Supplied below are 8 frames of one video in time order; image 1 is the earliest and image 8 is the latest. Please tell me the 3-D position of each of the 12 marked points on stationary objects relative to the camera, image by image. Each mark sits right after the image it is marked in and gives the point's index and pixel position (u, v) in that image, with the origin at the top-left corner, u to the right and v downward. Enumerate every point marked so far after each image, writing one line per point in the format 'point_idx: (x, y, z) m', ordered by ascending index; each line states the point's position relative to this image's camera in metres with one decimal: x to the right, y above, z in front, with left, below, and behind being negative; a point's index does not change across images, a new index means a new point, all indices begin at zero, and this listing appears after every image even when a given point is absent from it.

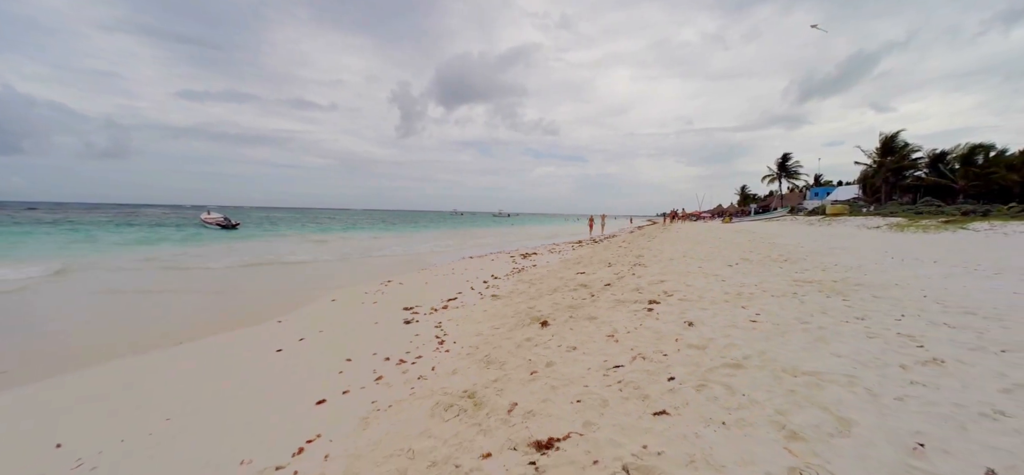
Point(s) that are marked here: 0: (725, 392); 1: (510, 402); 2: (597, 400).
0: (+1.6, -1.2, +2.7) m
1: (0.0, -1.3, +2.9) m
2: (+0.7, -1.2, +2.8) m
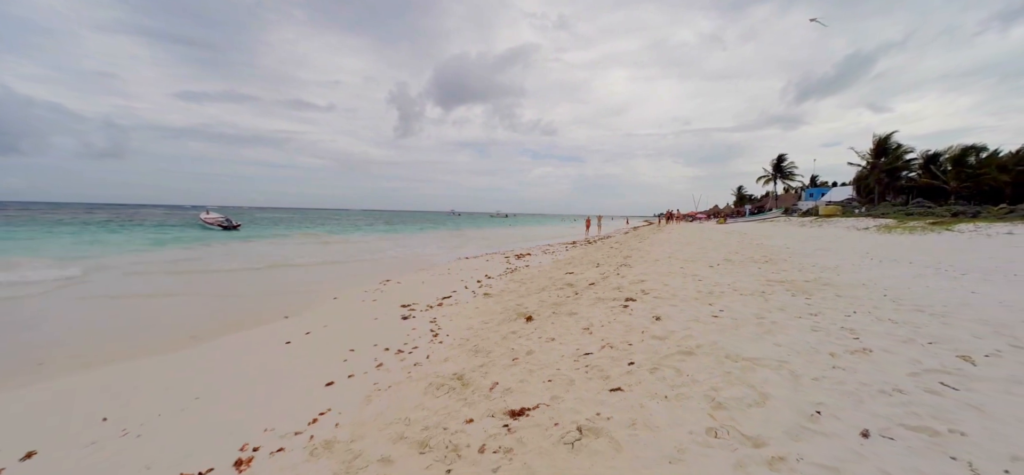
0: (+1.5, -1.2, +3.2) m
1: (-0.2, -1.4, +3.4) m
2: (+0.5, -1.3, +3.3) m
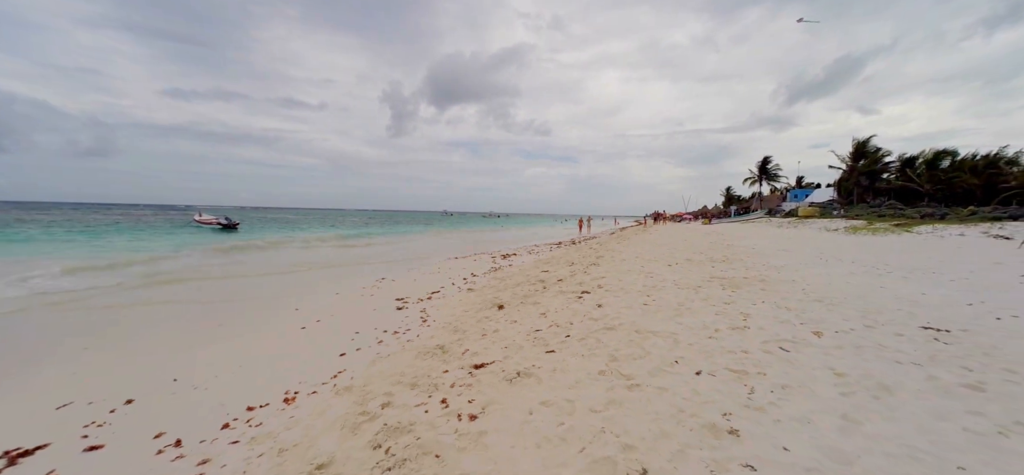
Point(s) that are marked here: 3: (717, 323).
0: (+1.0, -1.3, +4.5) m
1: (-0.6, -1.4, +4.6) m
2: (+0.1, -1.4, +4.6) m
3: (+2.9, -1.2, +5.2) m
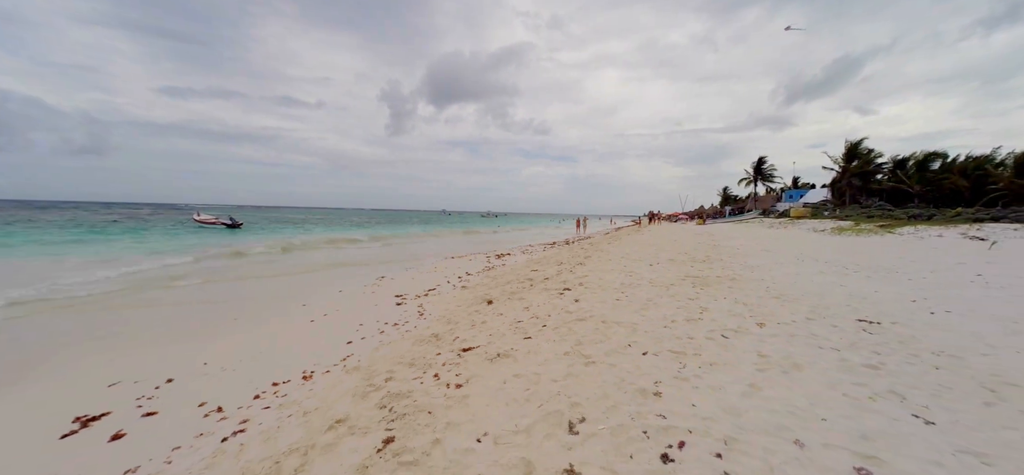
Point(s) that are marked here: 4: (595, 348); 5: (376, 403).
0: (+0.8, -1.3, +5.3) m
1: (-0.8, -1.5, +5.4) m
2: (-0.2, -1.4, +5.3) m
3: (+2.7, -1.3, +6.0) m
4: (+1.1, -1.4, +4.5) m
5: (-1.4, -1.7, +3.7) m
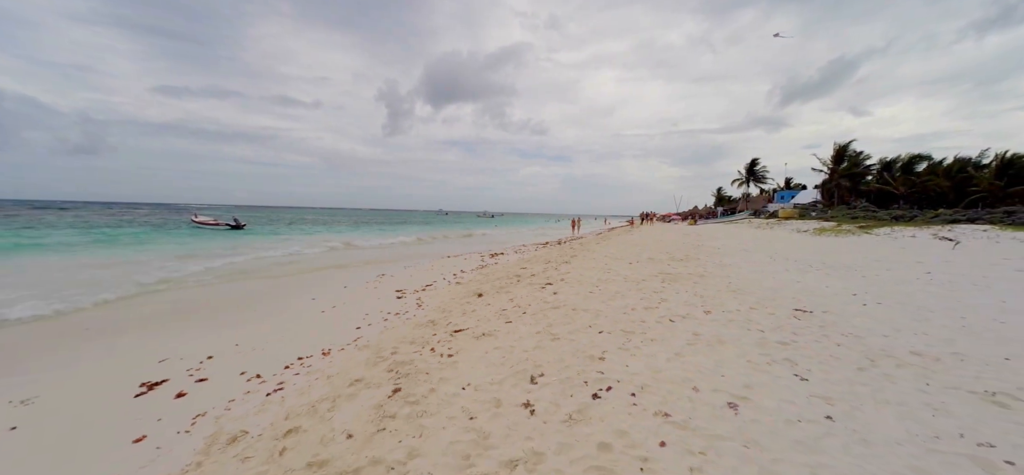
0: (+0.5, -1.4, +6.3) m
1: (-1.1, -1.5, +6.4) m
2: (-0.4, -1.4, +6.3) m
3: (+2.4, -1.3, +7.0) m
4: (+0.8, -1.4, +5.6) m
5: (-1.6, -1.7, +4.7) m
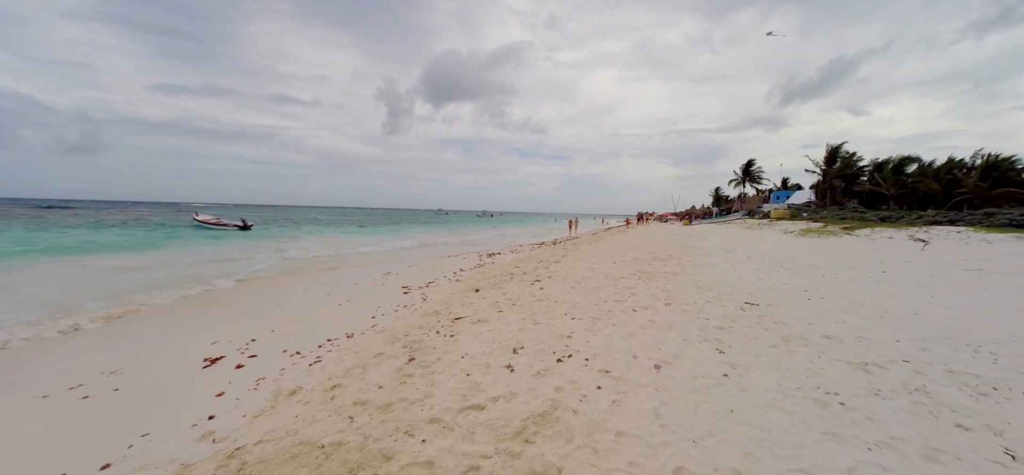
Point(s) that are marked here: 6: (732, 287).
0: (+0.3, -1.4, +7.6) m
1: (-1.3, -1.6, +7.7) m
2: (-0.6, -1.5, +7.6) m
3: (+2.2, -1.4, +8.3) m
4: (+0.6, -1.5, +6.8) m
5: (-1.8, -1.8, +6.0) m
6: (+6.5, -1.5, +10.7) m
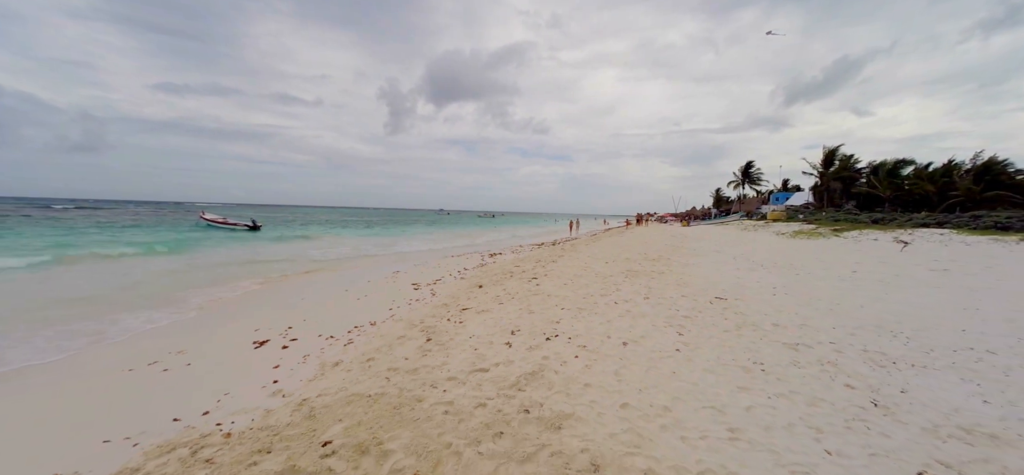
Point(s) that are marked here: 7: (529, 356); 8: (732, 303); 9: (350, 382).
0: (+0.3, -1.5, +8.8) m
1: (-1.3, -1.6, +8.9) m
2: (-0.6, -1.6, +8.8) m
3: (+2.2, -1.4, +9.5) m
4: (+0.6, -1.6, +8.0) m
5: (-1.9, -1.8, +7.2) m
6: (+6.5, -1.5, +11.9) m
7: (+0.3, -1.8, +5.3) m
8: (+5.7, -1.7, +9.4) m
9: (-2.4, -2.1, +5.3) m
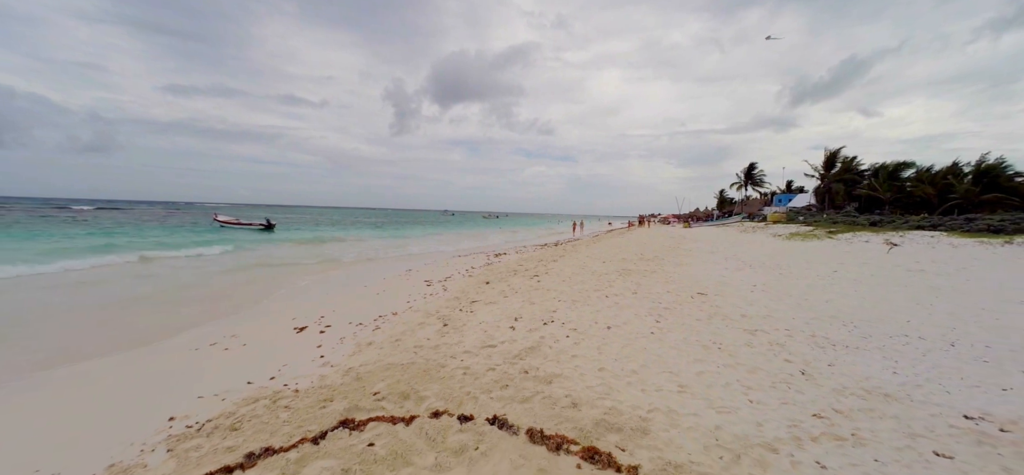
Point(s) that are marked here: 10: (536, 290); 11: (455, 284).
0: (+0.4, -1.5, +10.0) m
1: (-1.2, -1.7, +10.1) m
2: (-0.5, -1.6, +10.1) m
3: (+2.3, -1.5, +10.7) m
4: (+0.7, -1.6, +9.3) m
5: (-1.8, -1.9, +8.5) m
6: (+6.6, -1.6, +13.0) m
7: (+0.3, -1.8, +6.6) m
8: (+5.8, -1.7, +10.6) m
9: (-2.3, -2.1, +6.5) m
10: (+0.6, -1.5, +10.3) m
11: (-2.1, -1.7, +13.0) m
